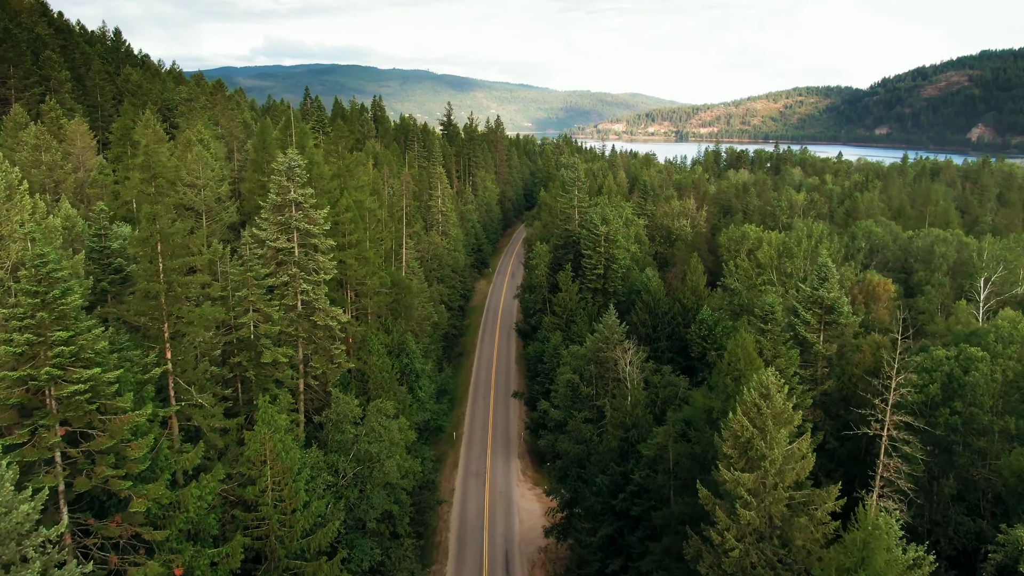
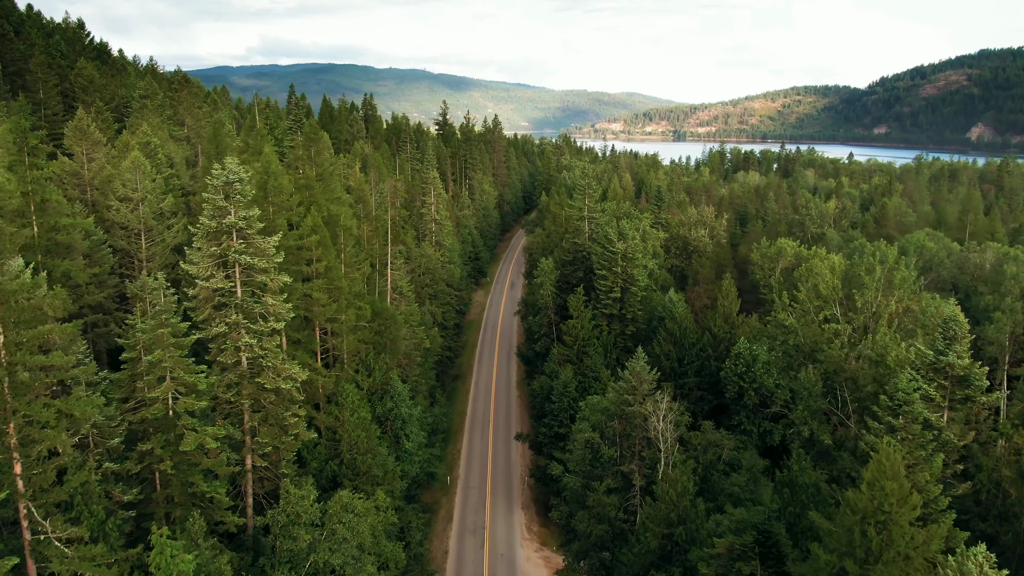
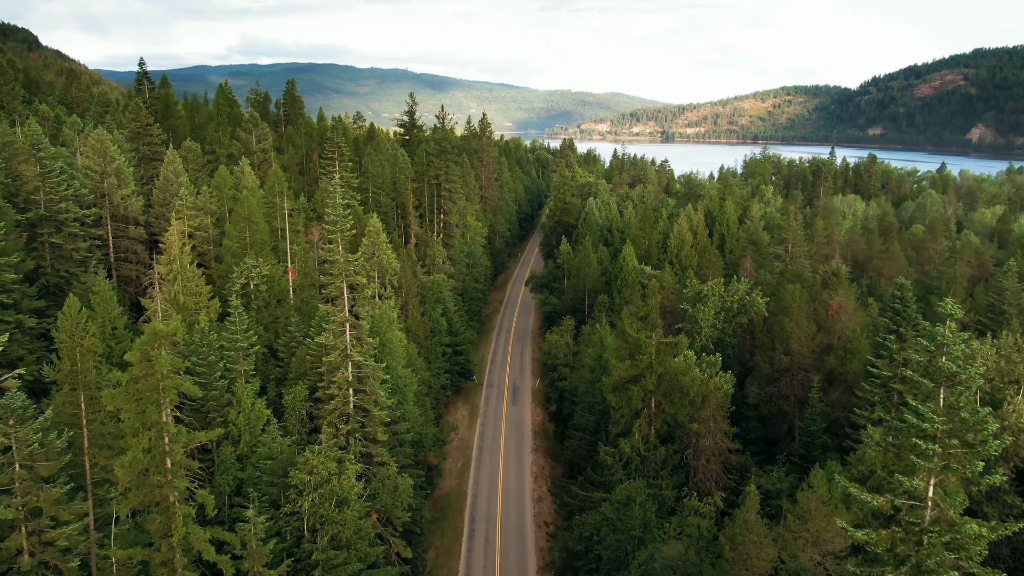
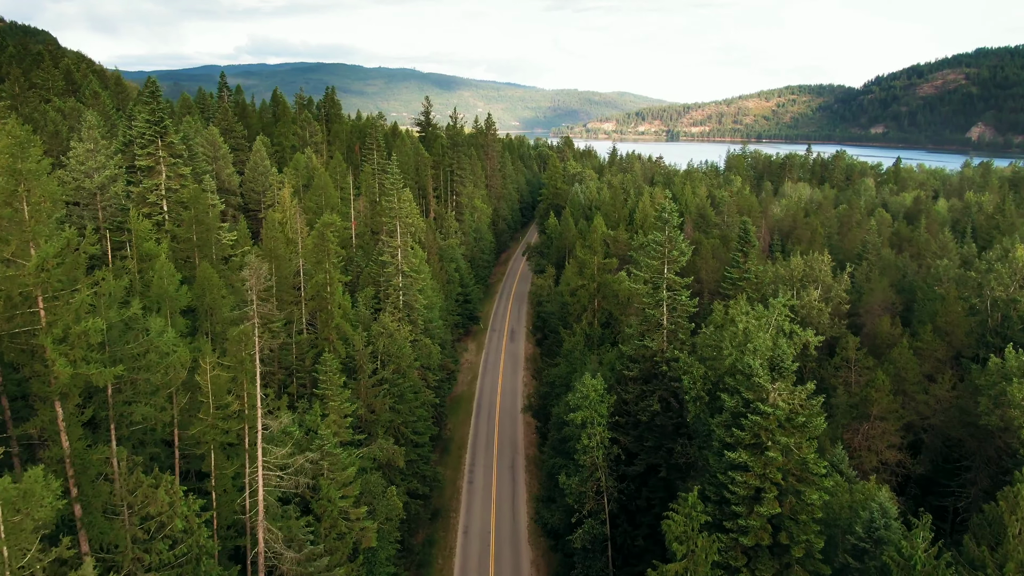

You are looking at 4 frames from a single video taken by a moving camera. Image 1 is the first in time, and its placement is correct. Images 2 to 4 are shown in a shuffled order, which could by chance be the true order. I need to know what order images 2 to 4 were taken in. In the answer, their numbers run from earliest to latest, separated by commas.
2, 4, 3
